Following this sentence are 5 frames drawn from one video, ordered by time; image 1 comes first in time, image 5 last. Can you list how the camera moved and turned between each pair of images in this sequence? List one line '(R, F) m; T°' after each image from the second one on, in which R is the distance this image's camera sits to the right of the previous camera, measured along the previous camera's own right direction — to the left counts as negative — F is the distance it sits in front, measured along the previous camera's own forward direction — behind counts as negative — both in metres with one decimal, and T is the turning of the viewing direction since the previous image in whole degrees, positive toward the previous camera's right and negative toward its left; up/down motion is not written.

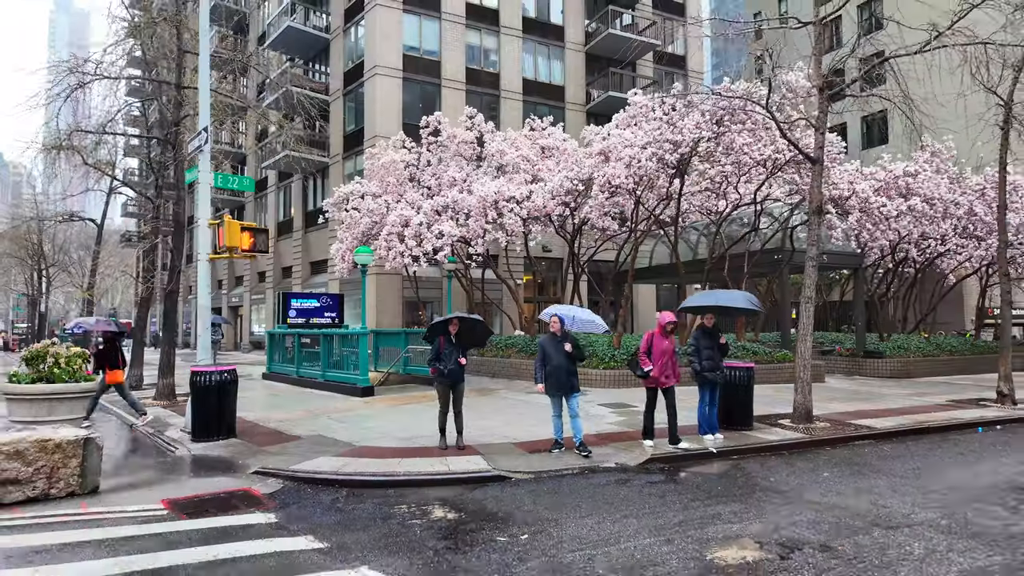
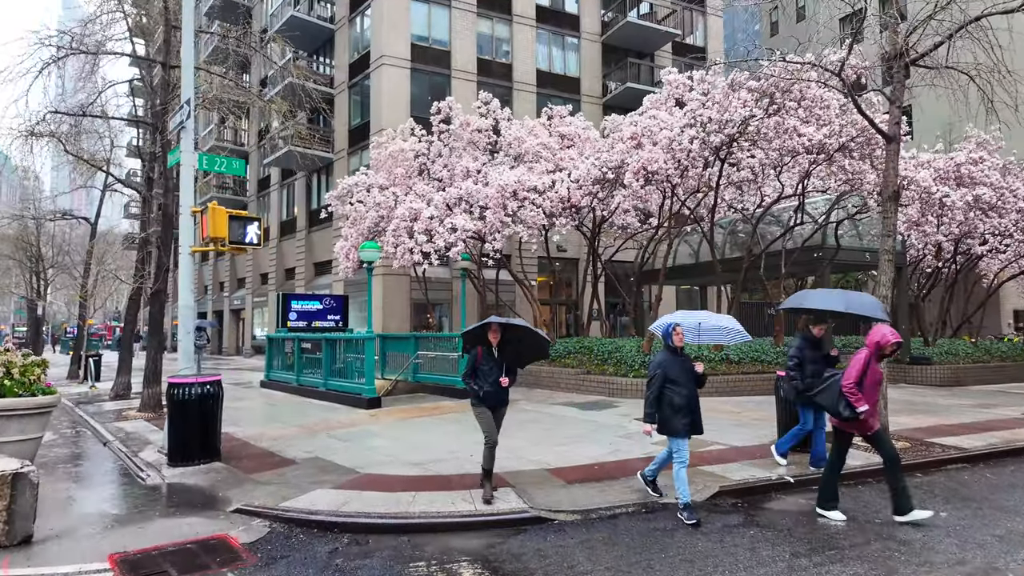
(-0.4, +1.4) m; -1°
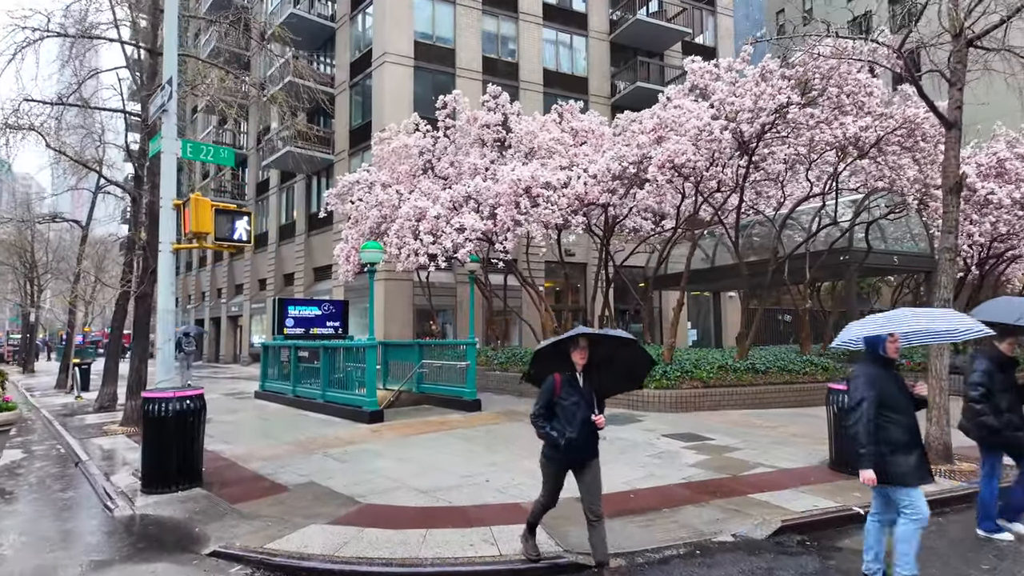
(-0.3, +1.0) m; 0°
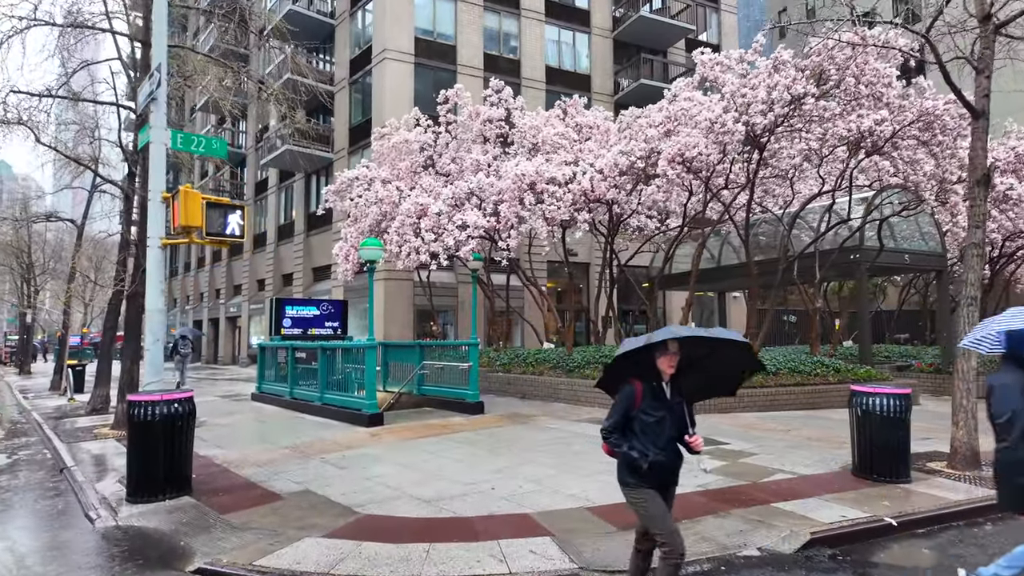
(-0.1, +0.4) m; 0°
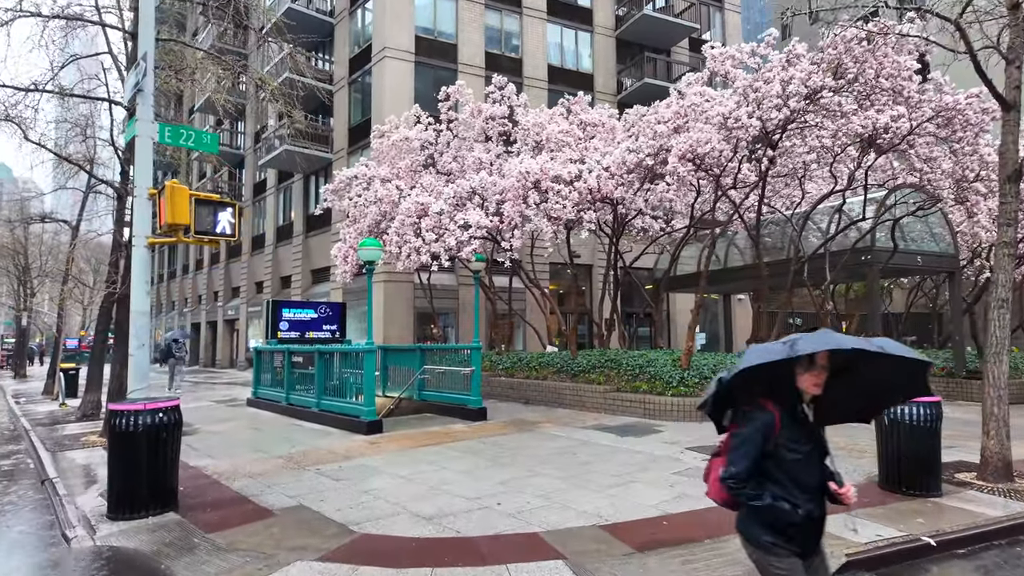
(-0.1, +0.4) m; 0°
